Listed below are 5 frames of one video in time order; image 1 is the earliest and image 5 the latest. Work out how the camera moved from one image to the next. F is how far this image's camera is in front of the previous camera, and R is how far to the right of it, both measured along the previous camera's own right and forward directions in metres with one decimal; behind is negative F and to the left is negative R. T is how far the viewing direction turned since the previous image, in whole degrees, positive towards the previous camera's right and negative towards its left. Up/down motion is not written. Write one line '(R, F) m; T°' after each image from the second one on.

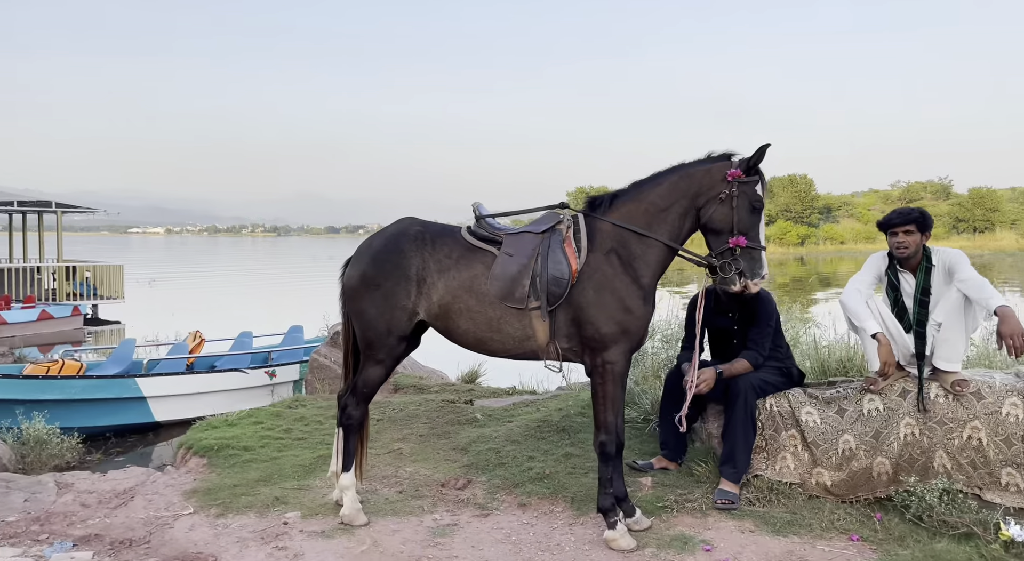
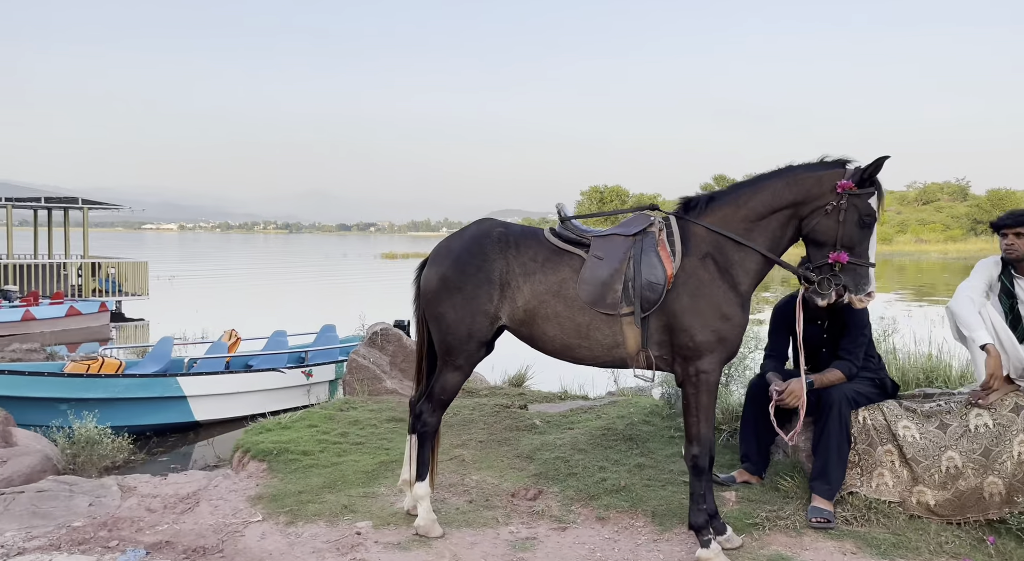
(-0.3, +0.1) m; -1°
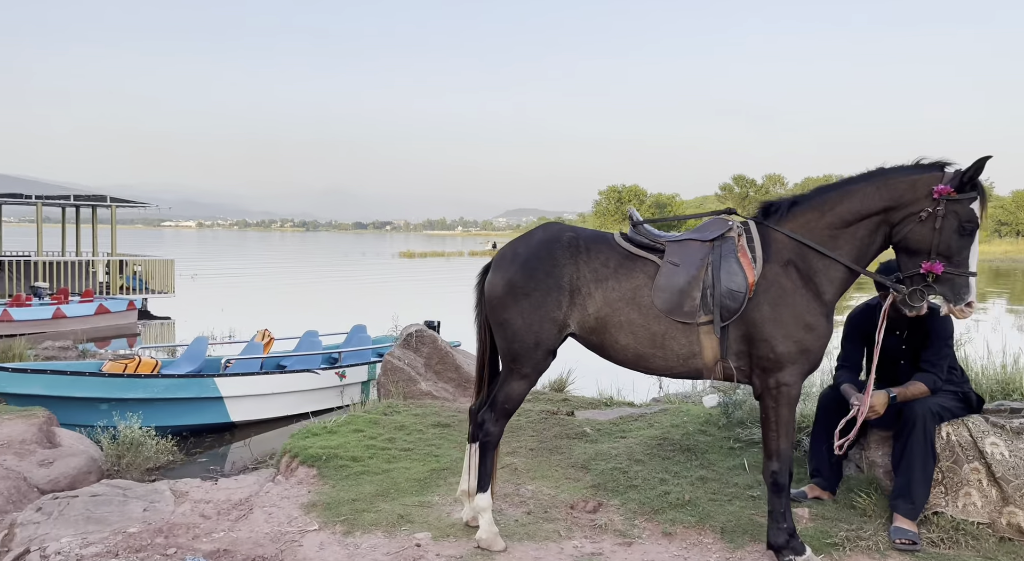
(-0.2, +0.1) m; -1°
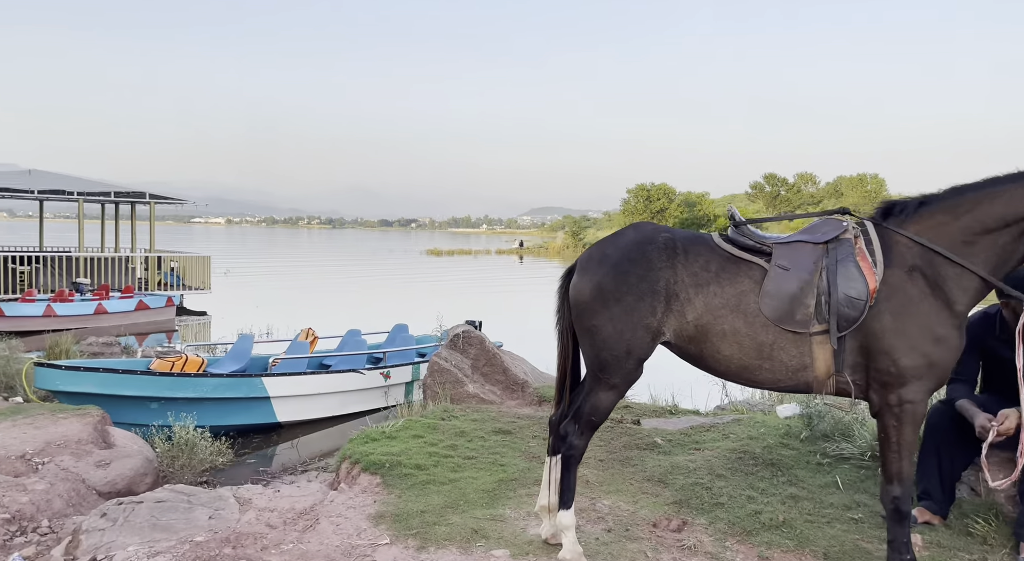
(-0.3, +0.2) m; -2°
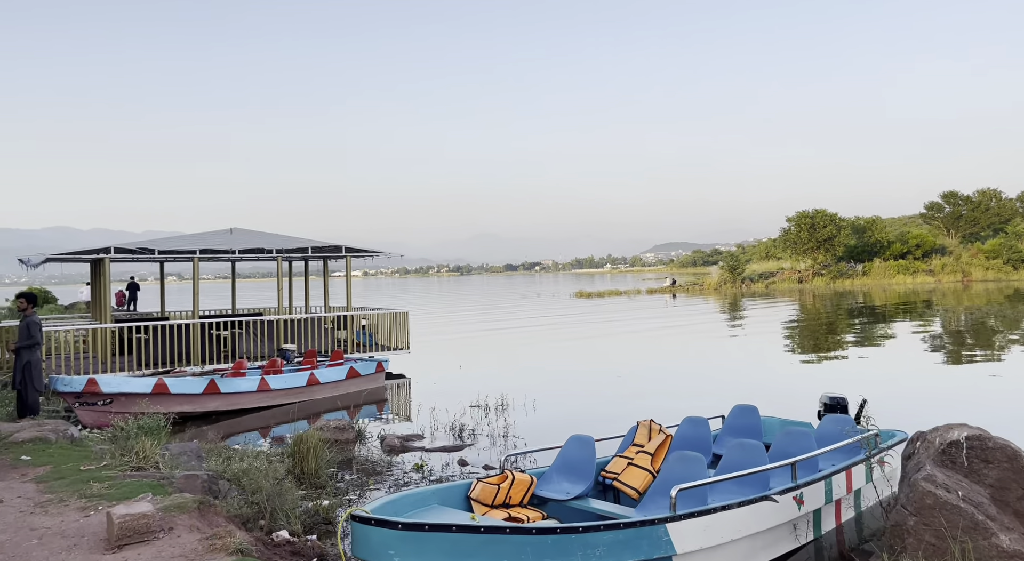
(-3.2, +3.6) m; -10°
